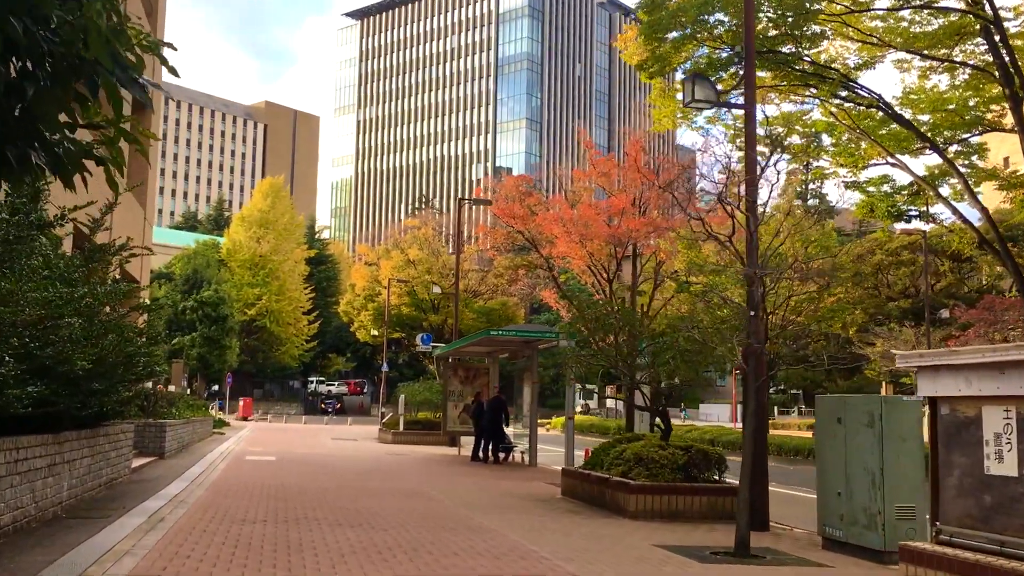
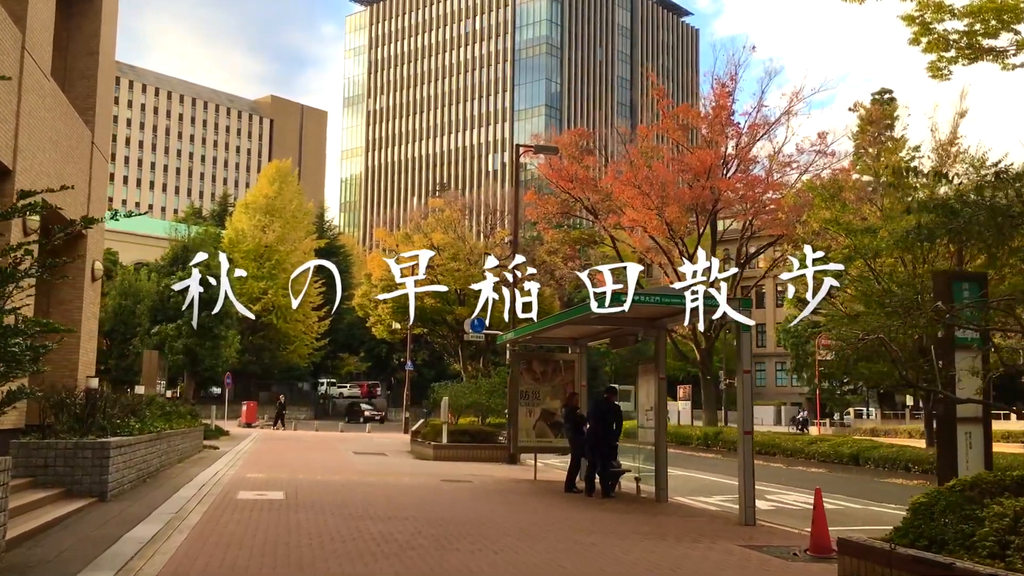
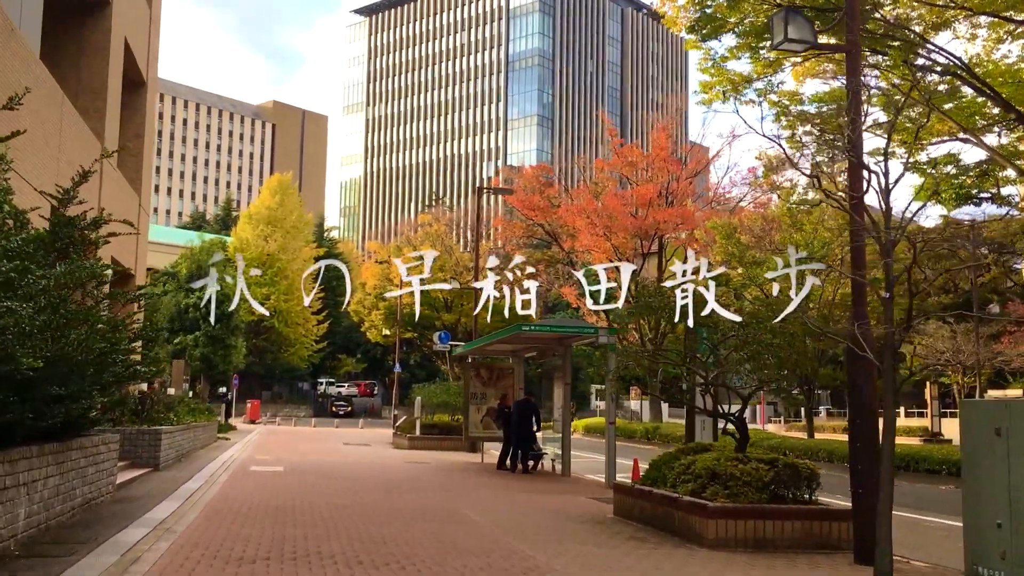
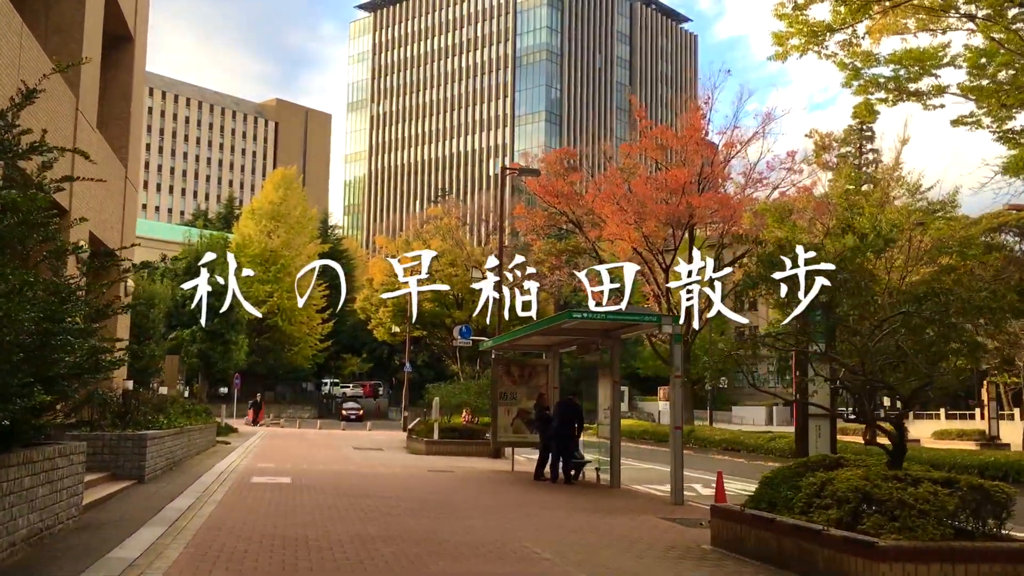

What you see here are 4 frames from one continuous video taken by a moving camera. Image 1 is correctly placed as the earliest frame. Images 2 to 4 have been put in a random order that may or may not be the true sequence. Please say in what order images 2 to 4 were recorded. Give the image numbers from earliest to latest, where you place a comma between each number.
3, 4, 2
